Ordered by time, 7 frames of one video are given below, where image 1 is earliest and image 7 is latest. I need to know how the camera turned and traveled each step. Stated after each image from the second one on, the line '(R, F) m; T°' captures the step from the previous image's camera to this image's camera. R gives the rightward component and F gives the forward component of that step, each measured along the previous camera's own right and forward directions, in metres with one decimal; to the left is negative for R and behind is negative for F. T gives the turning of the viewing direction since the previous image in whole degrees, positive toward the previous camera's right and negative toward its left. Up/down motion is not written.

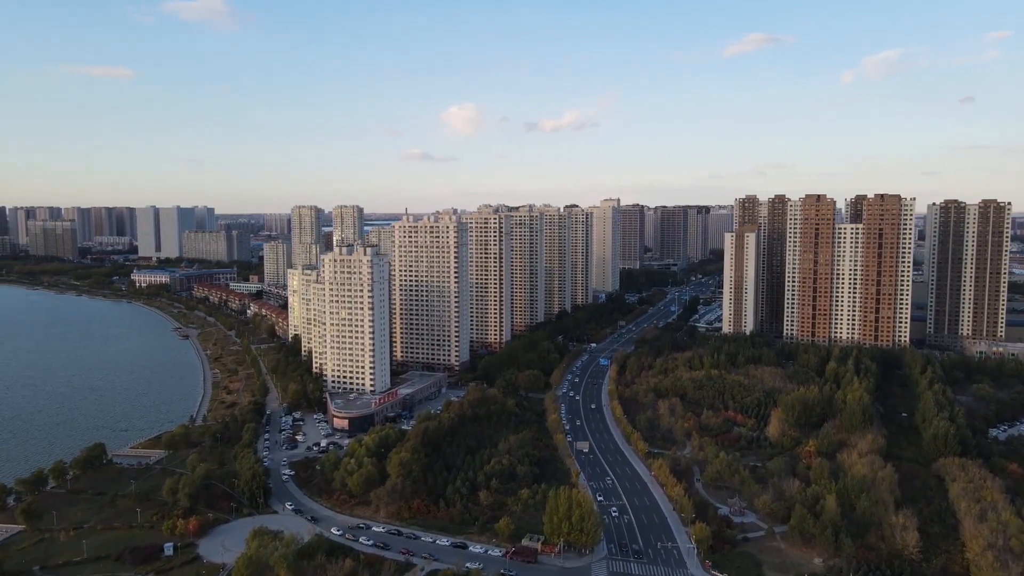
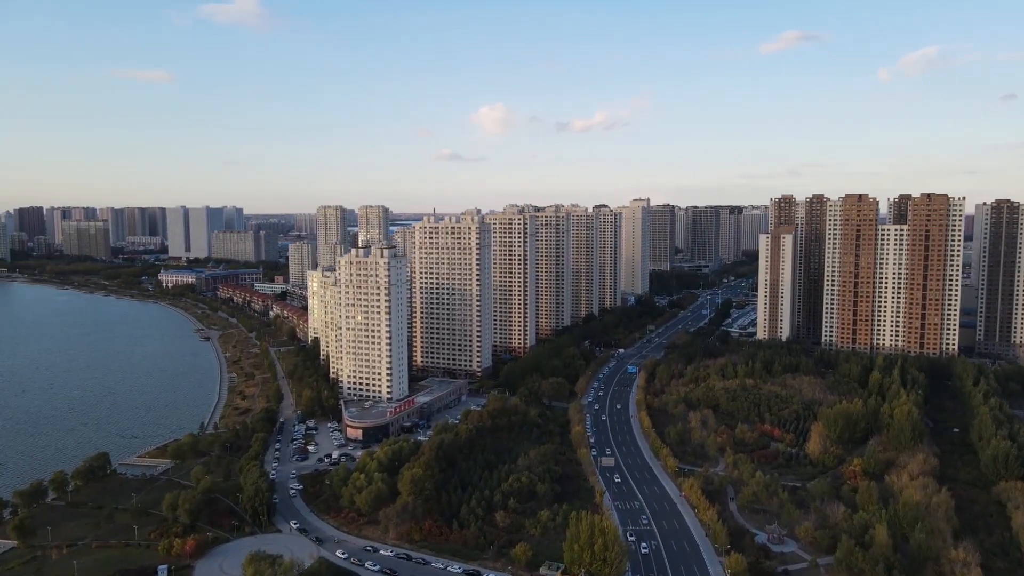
(+0.3, +1.5) m; -2°
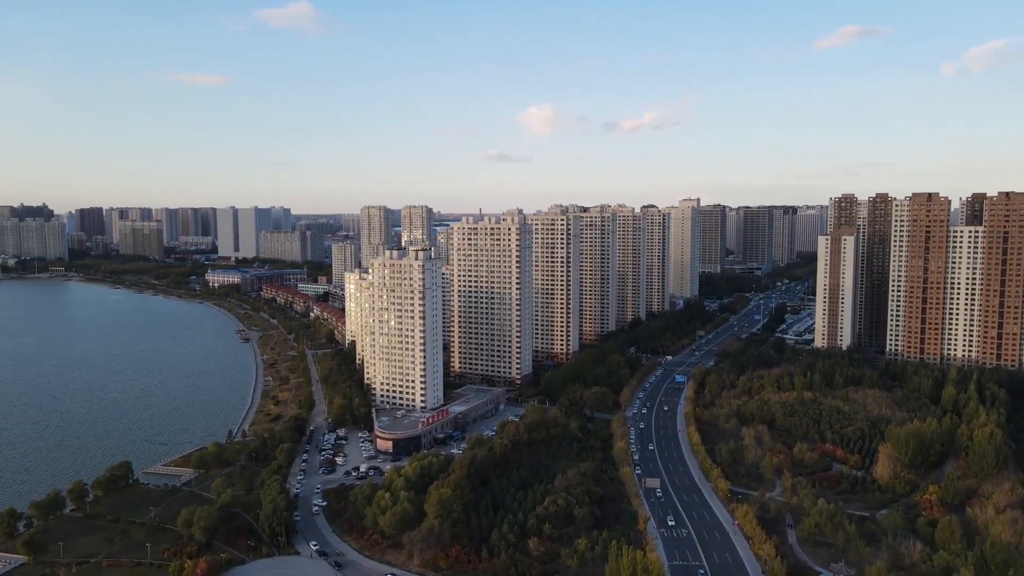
(+0.3, +1.7) m; -4°
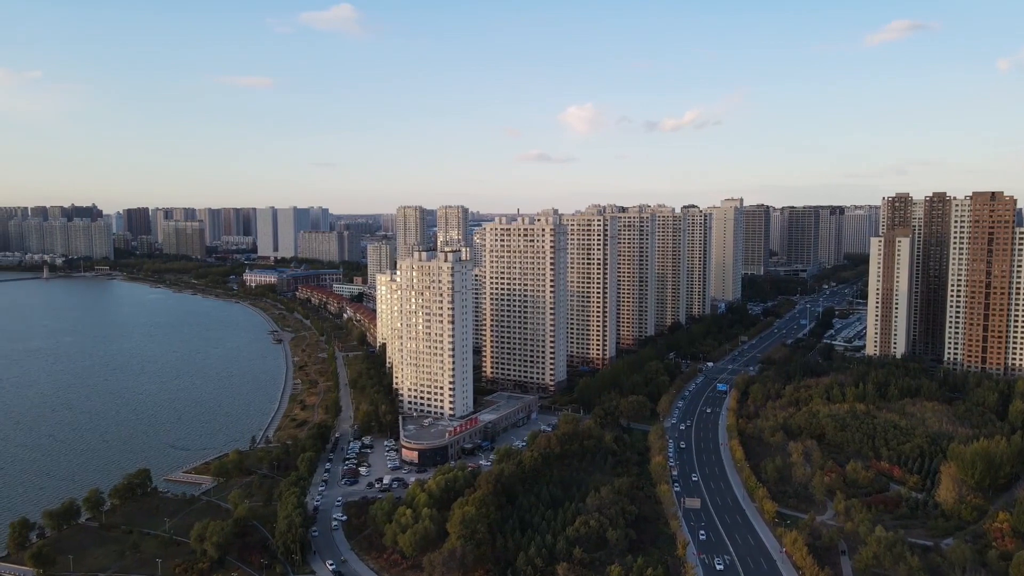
(+0.2, +1.3) m; -3°
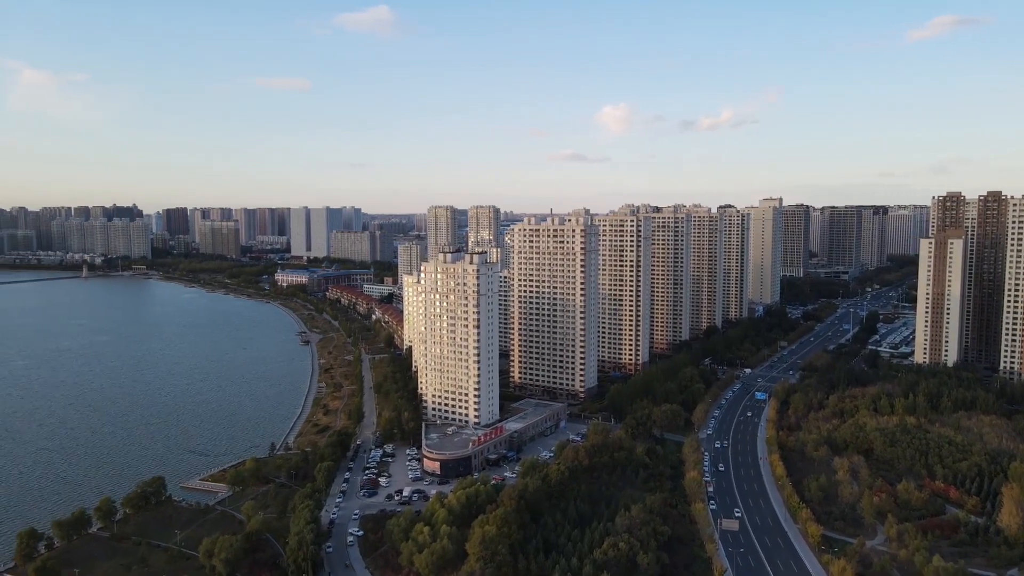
(+0.2, +1.2) m; -3°
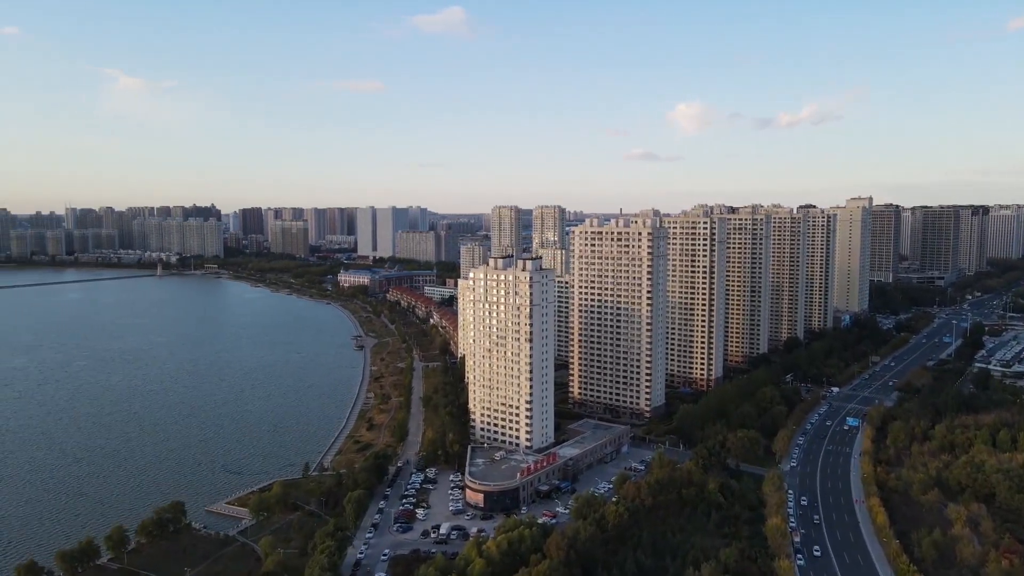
(+0.4, +2.8) m; -5°
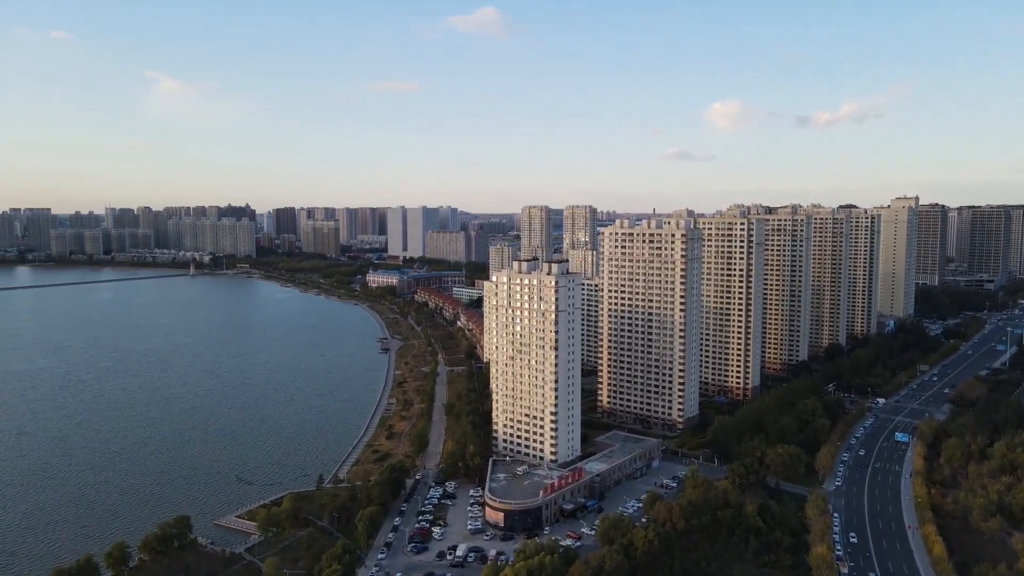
(+0.2, +1.3) m; -3°
